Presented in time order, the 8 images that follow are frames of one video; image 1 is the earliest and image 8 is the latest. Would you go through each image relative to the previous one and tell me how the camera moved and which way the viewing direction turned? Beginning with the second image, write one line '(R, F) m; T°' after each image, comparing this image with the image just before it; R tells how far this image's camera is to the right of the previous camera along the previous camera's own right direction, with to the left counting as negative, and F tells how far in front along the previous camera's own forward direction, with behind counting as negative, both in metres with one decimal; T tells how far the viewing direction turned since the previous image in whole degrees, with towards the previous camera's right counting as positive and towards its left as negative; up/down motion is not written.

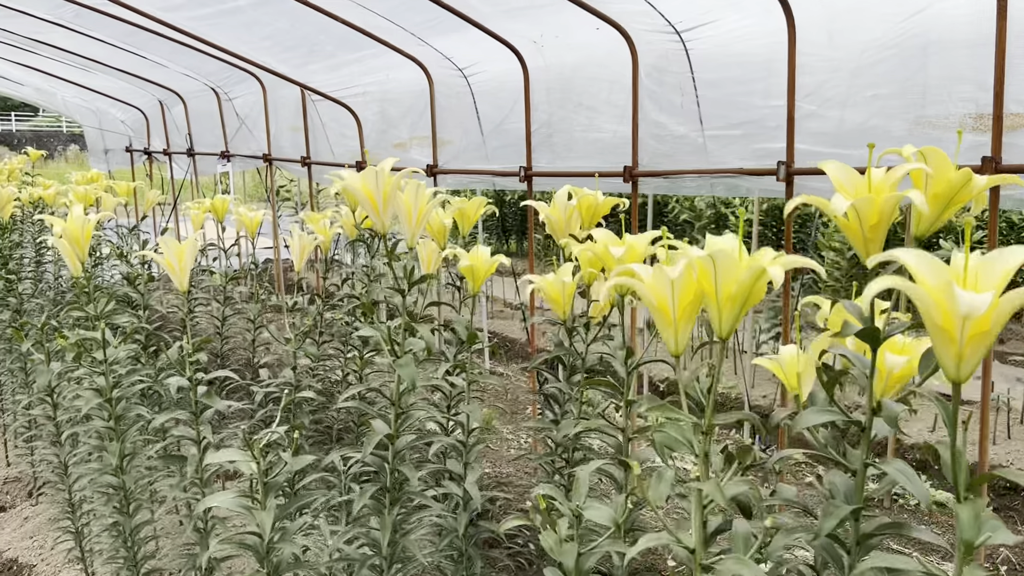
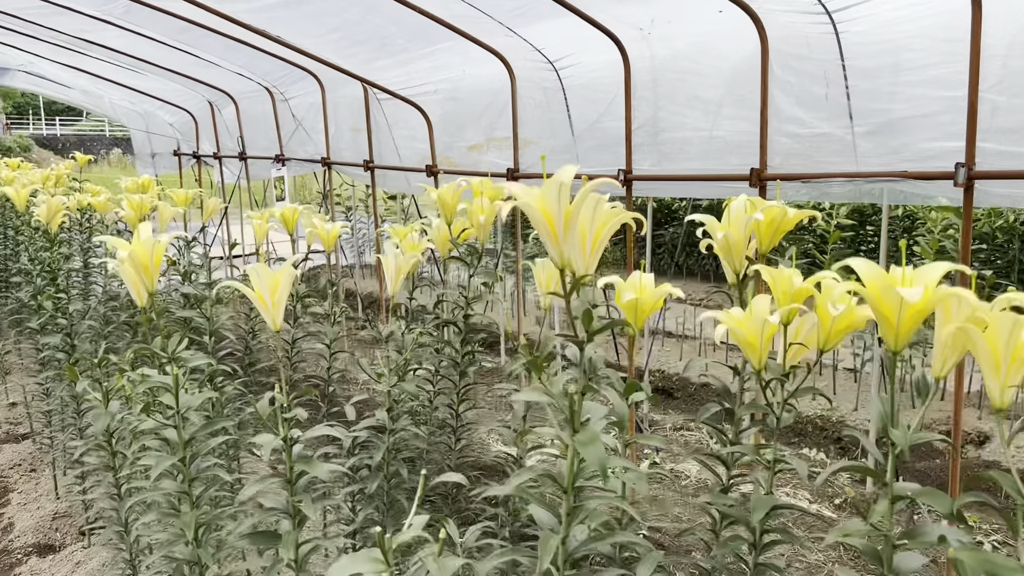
(-0.3, +0.4) m; -2°
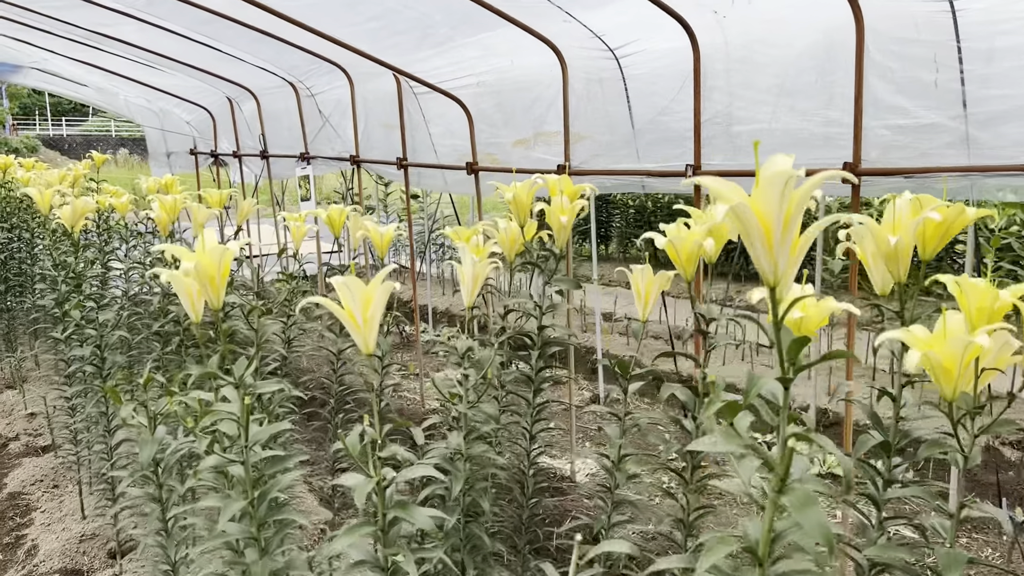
(-0.2, +0.2) m; 0°
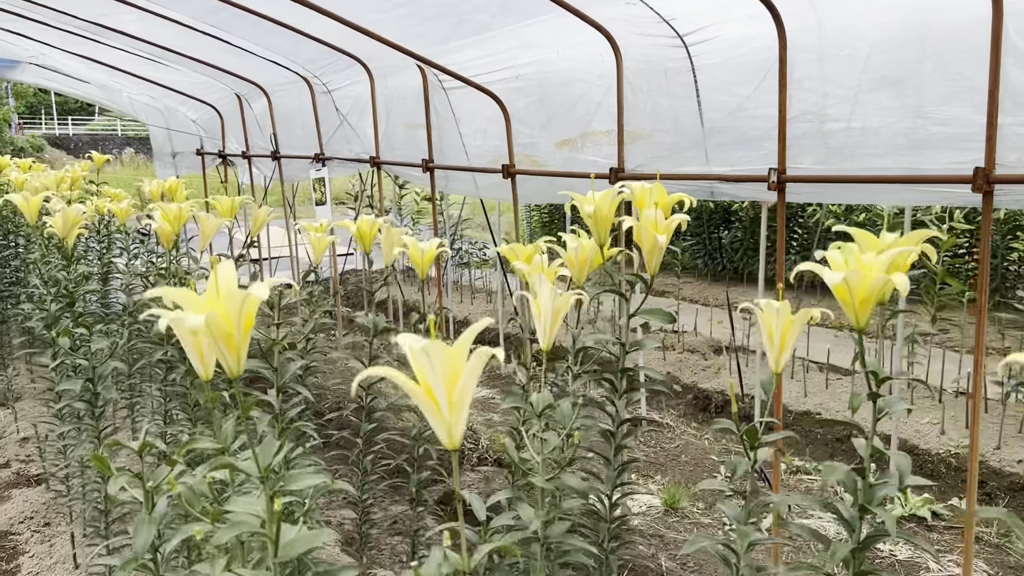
(-0.2, +0.4) m; 0°
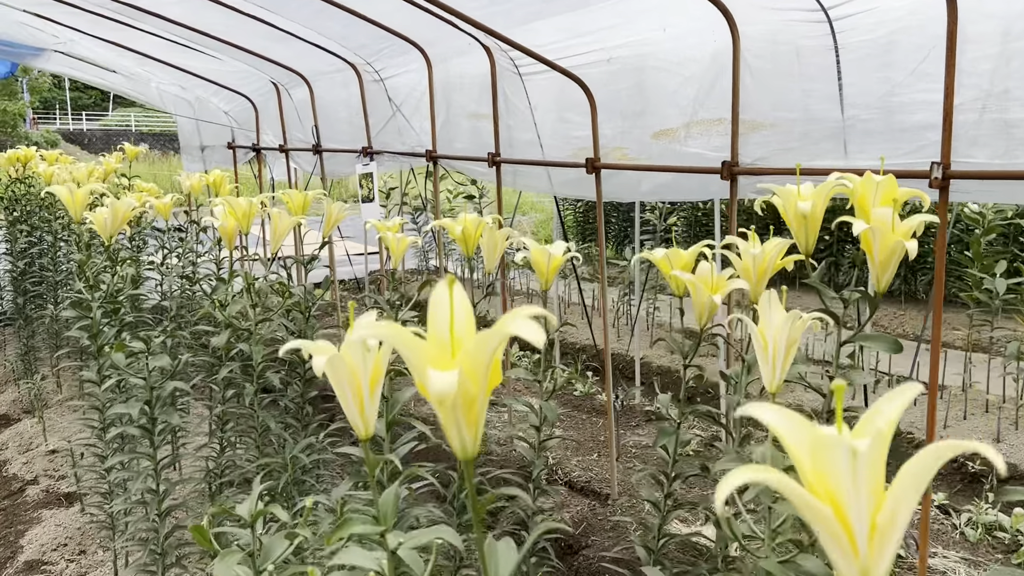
(-0.3, +0.4) m; -1°
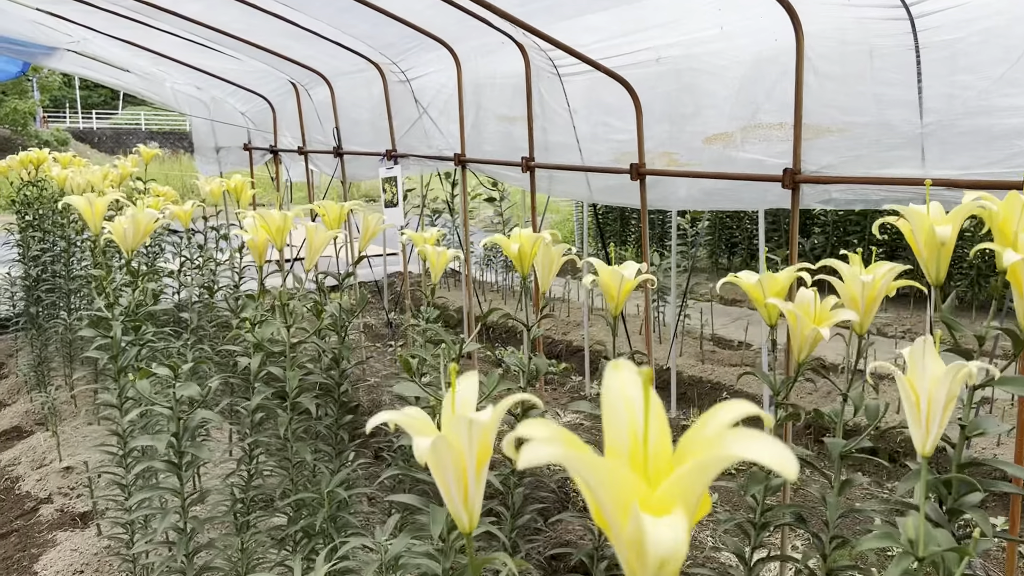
(-0.1, +0.2) m; -1°
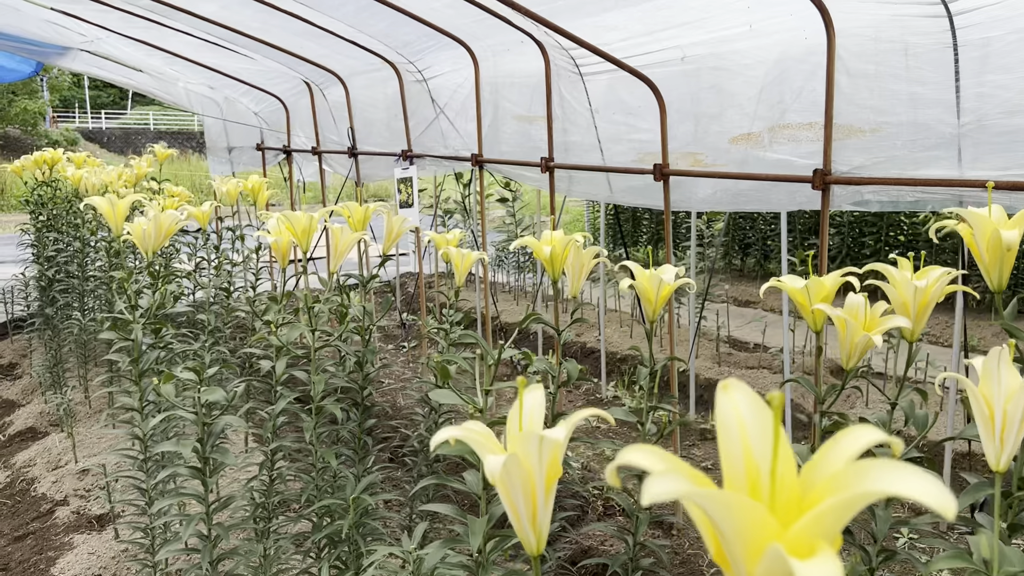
(-0.1, 0.0) m; 0°
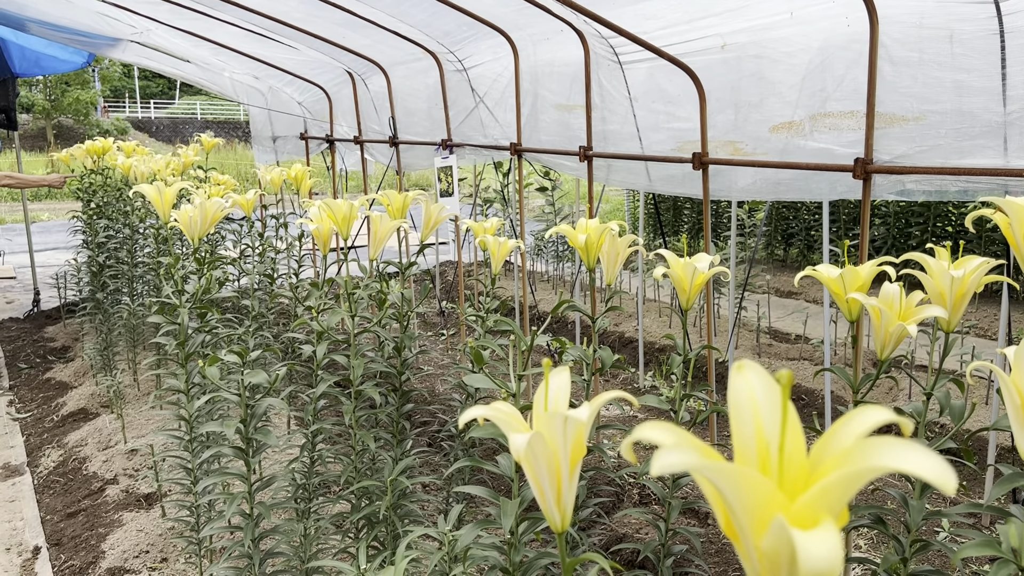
(0.0, 0.0) m; -3°
